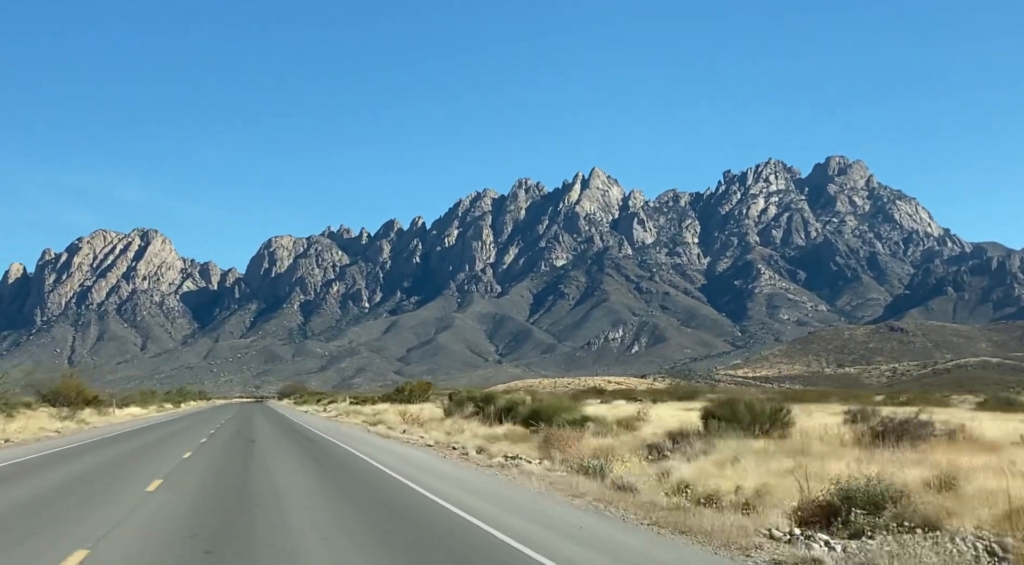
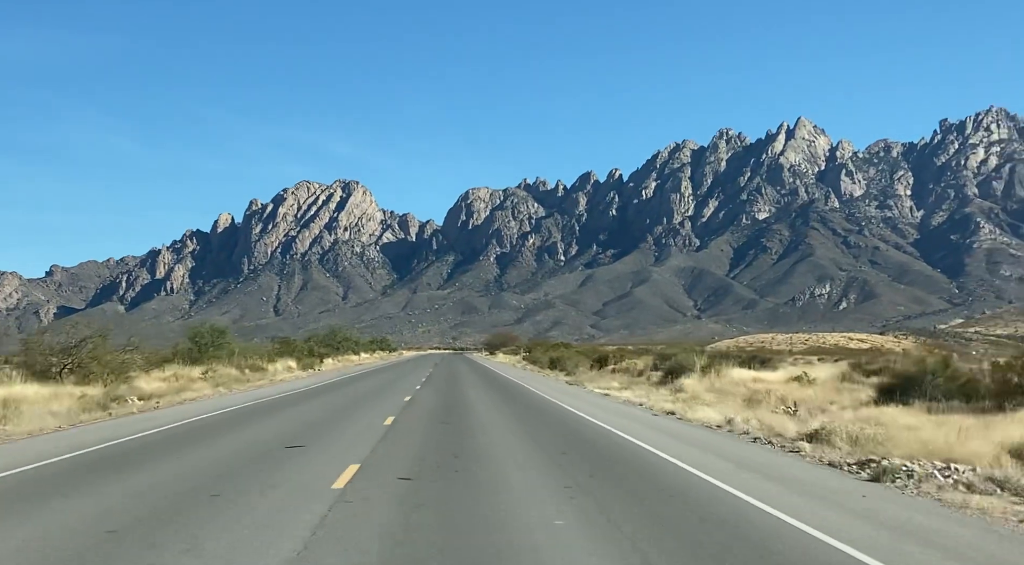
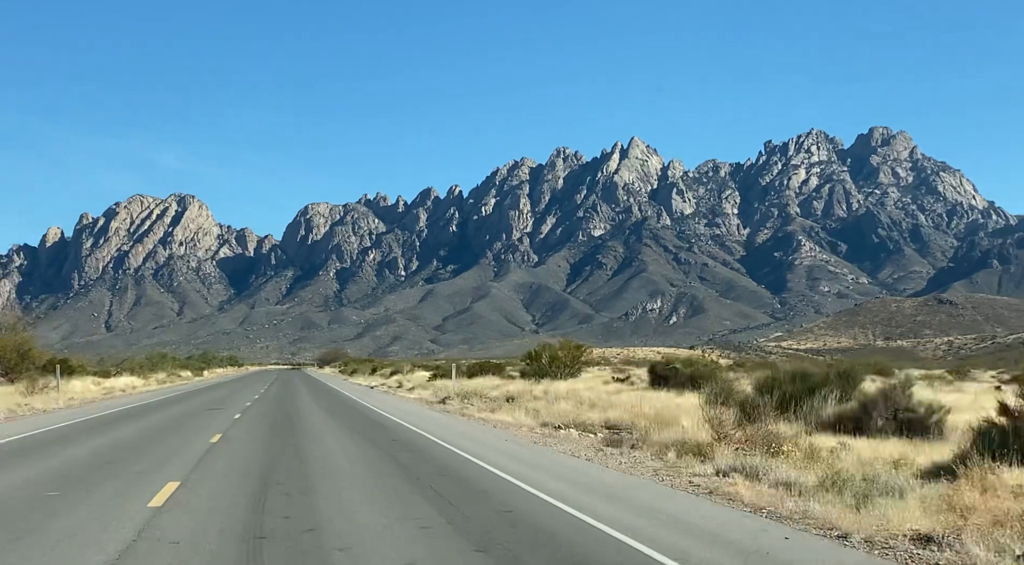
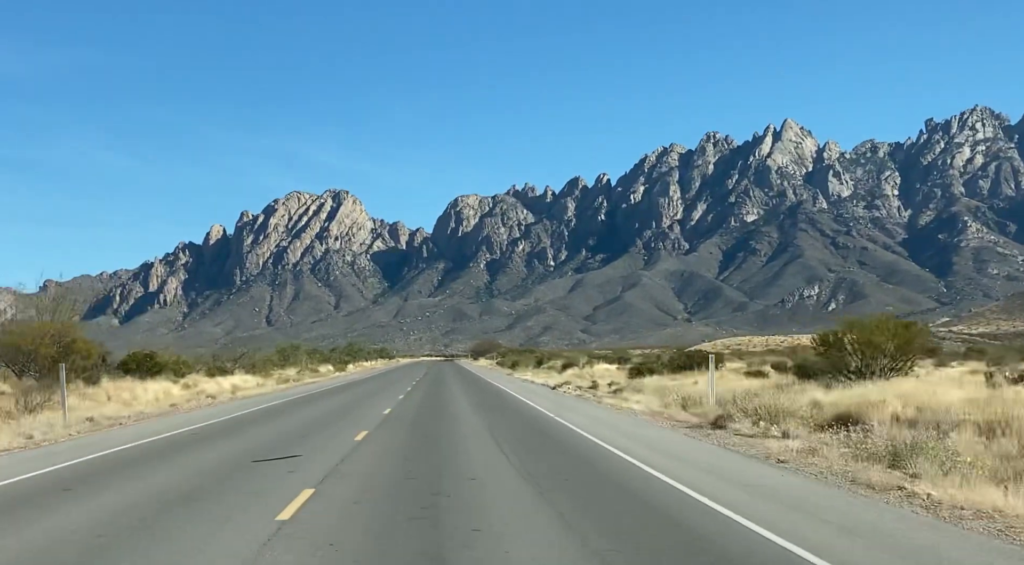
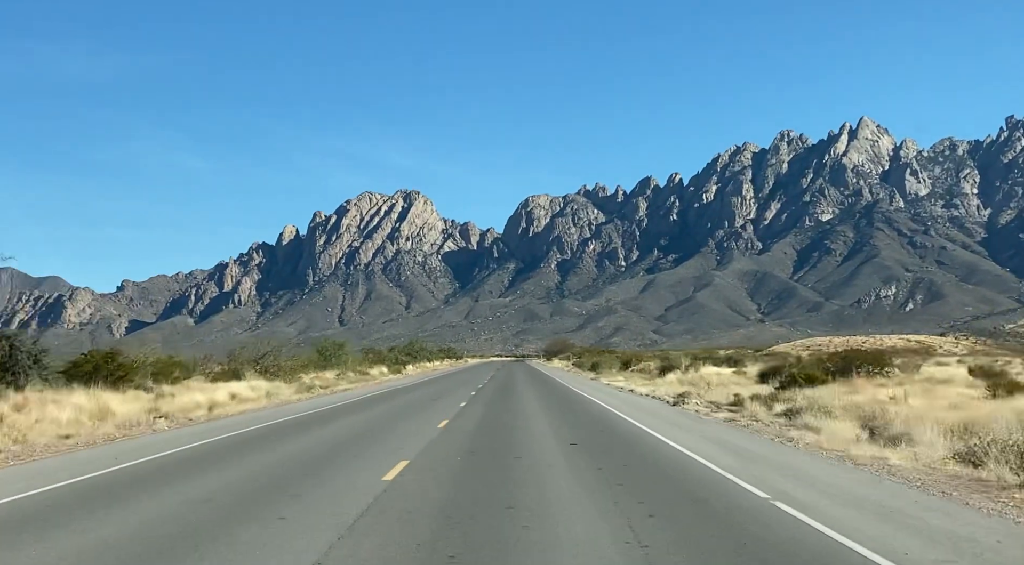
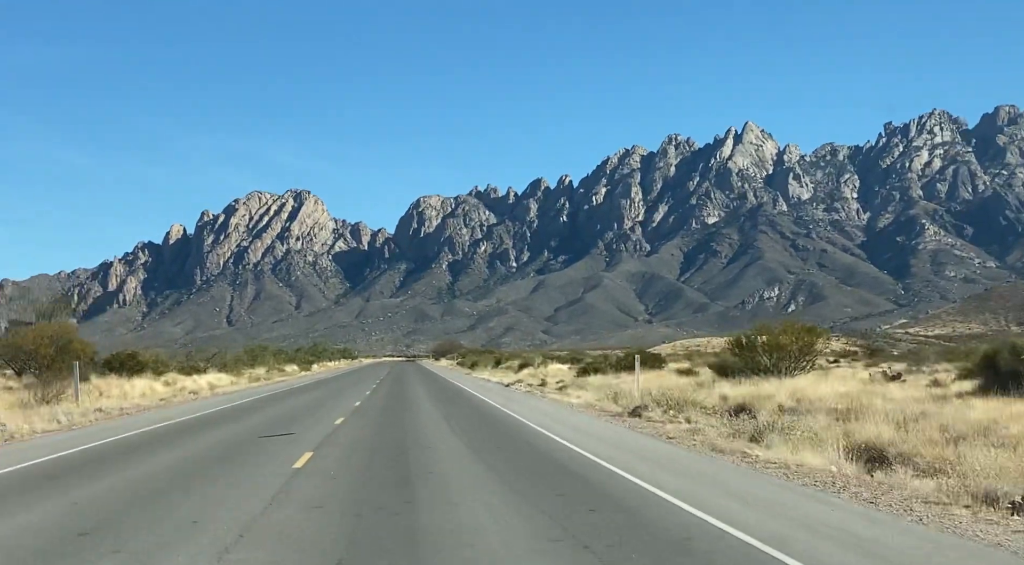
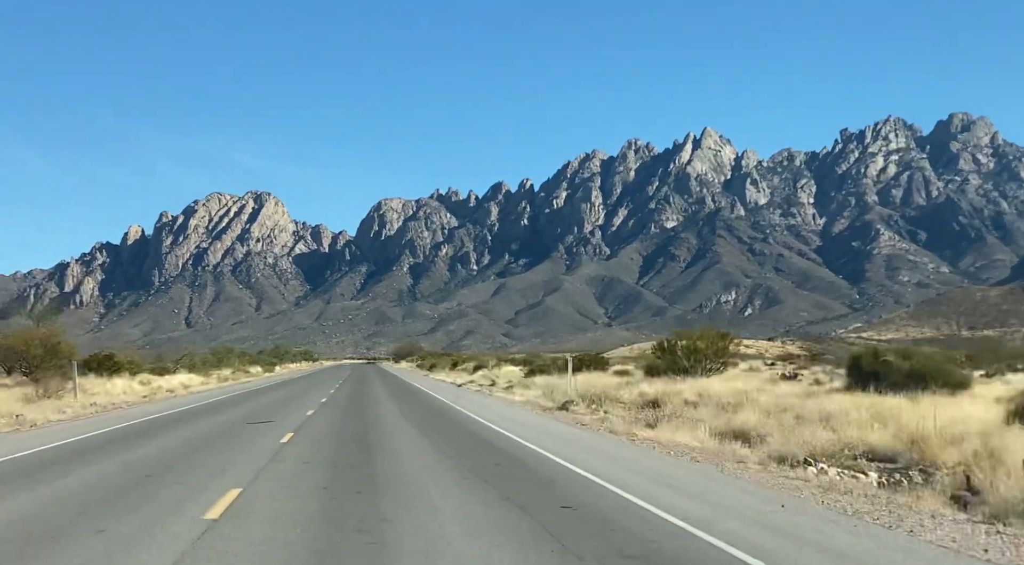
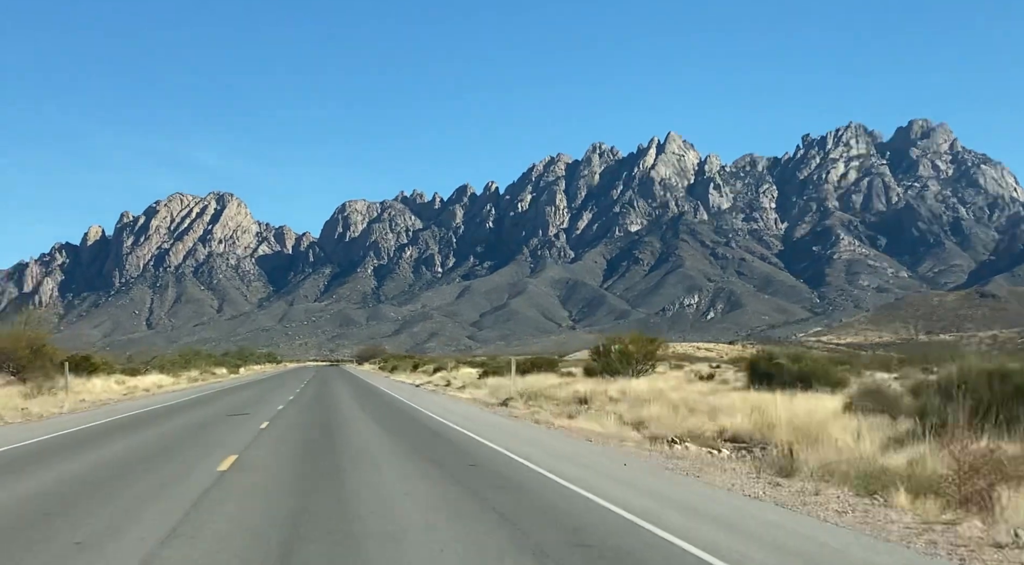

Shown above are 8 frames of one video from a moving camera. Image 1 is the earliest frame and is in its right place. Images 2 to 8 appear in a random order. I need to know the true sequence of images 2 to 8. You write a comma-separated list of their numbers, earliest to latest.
3, 8, 7, 6, 4, 5, 2
